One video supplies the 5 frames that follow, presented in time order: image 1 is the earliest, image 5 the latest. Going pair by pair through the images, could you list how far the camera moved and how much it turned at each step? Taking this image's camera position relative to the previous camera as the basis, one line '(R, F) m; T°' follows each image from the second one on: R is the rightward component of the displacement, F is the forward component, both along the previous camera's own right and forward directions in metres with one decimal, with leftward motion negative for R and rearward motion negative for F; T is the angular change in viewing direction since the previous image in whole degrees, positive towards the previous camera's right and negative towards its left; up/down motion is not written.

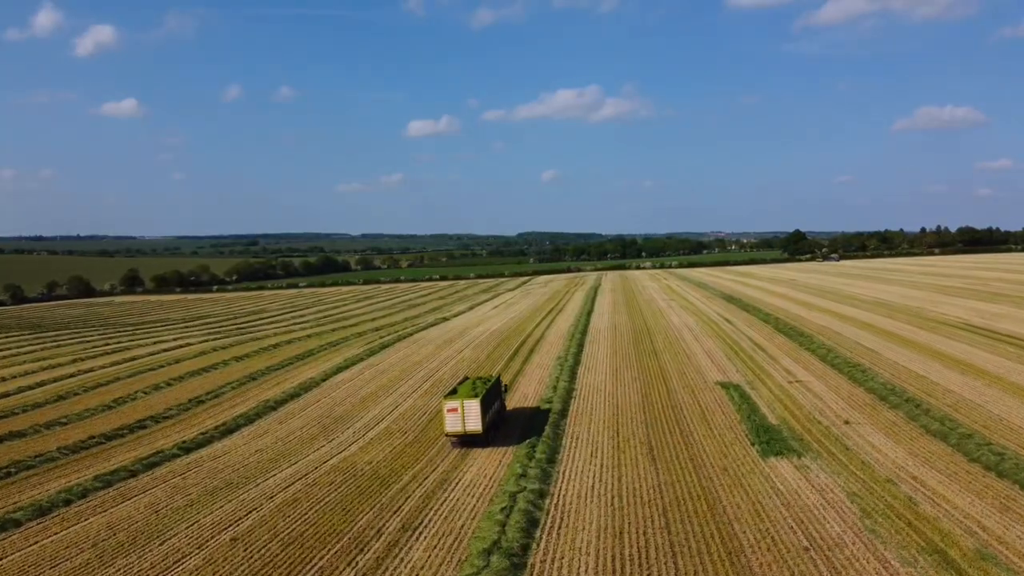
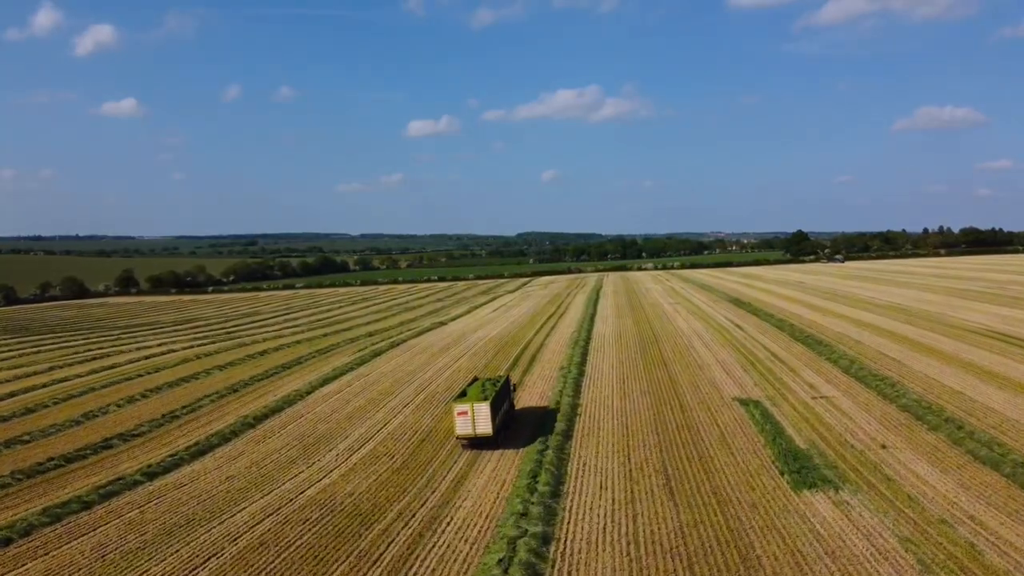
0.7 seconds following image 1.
(0.0, +1.9) m; 0°
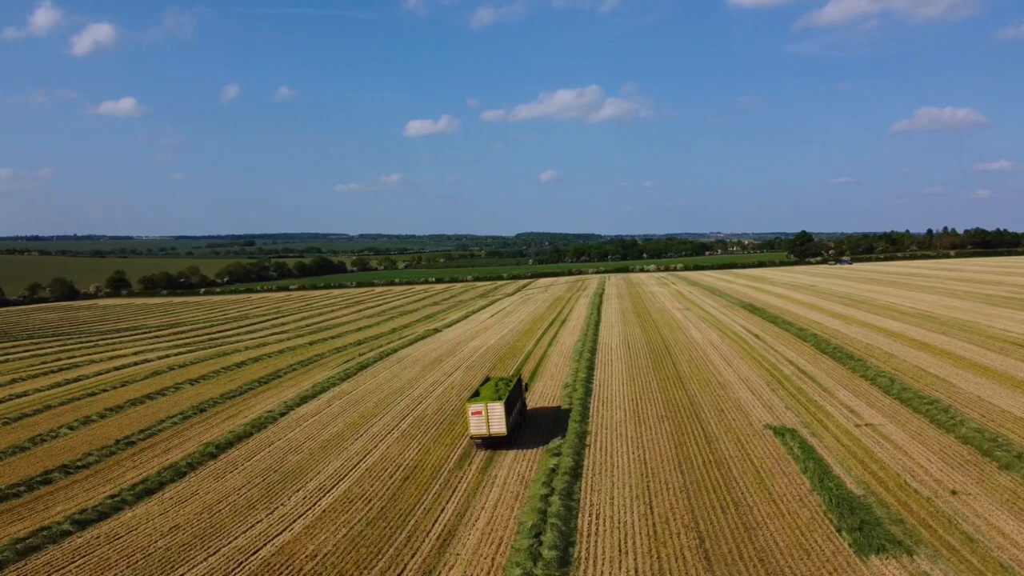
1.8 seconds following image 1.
(0.0, +2.8) m; 0°
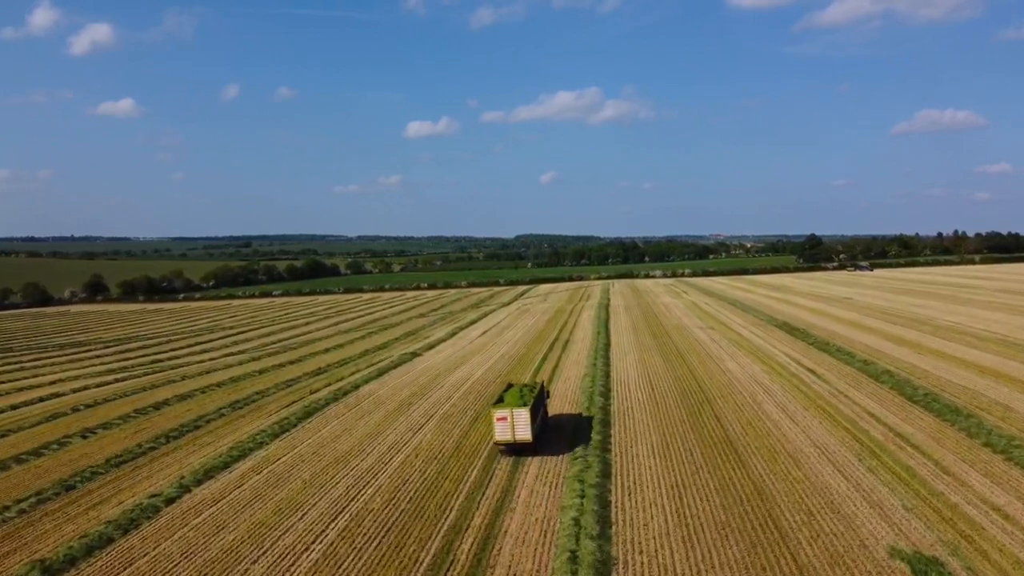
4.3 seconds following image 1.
(+0.3, +6.8) m; 0°
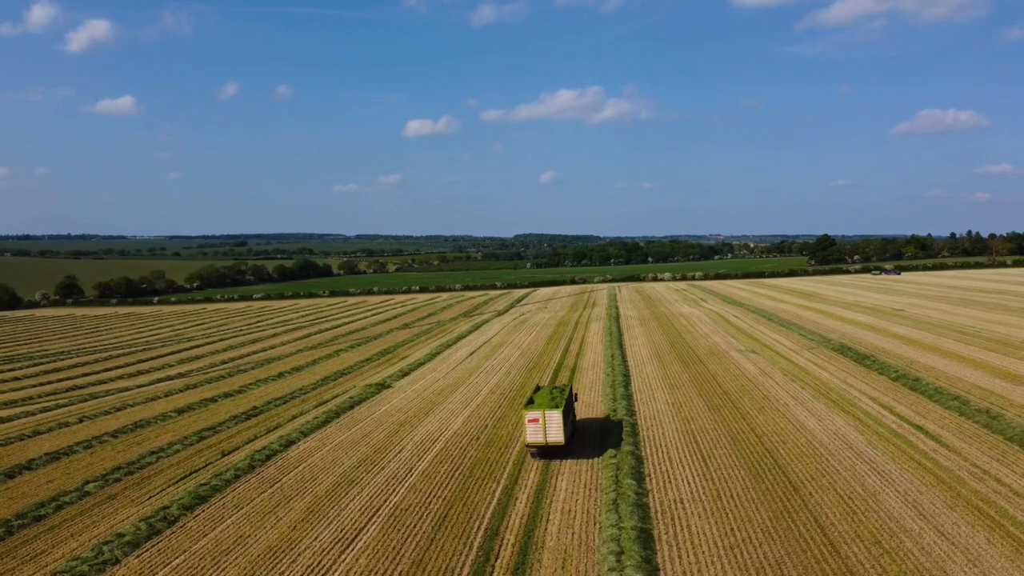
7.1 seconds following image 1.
(+0.2, +7.3) m; 0°
